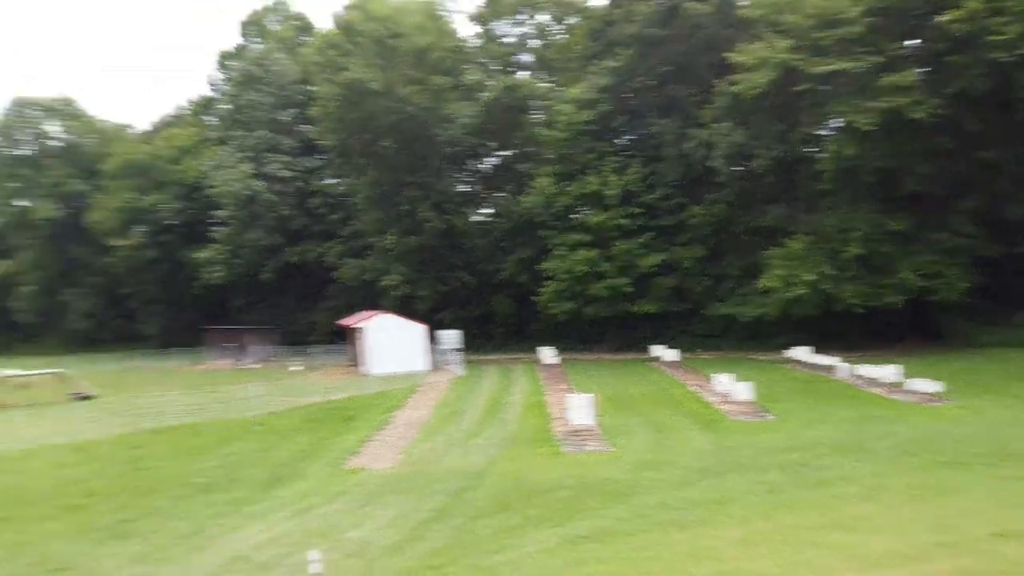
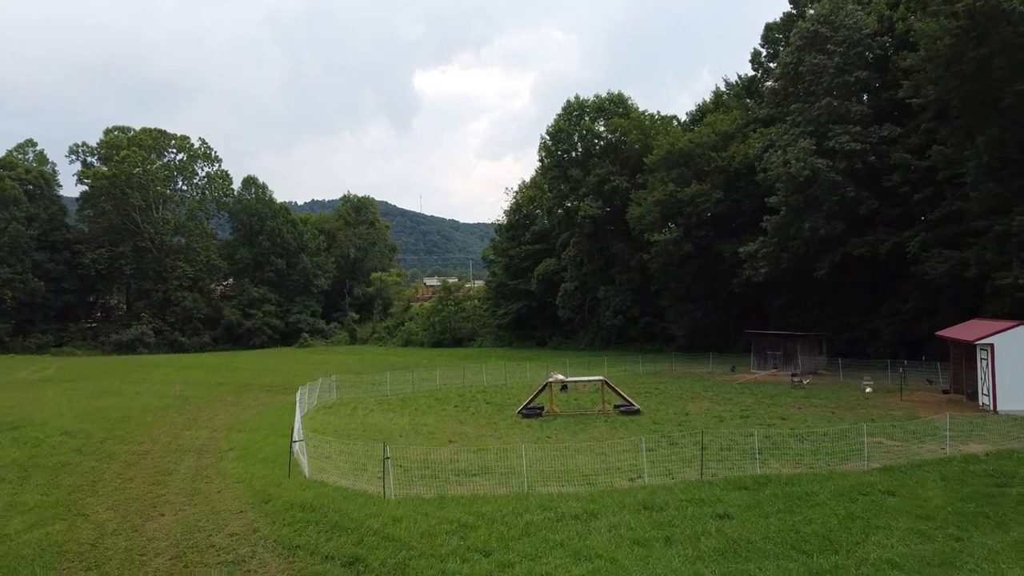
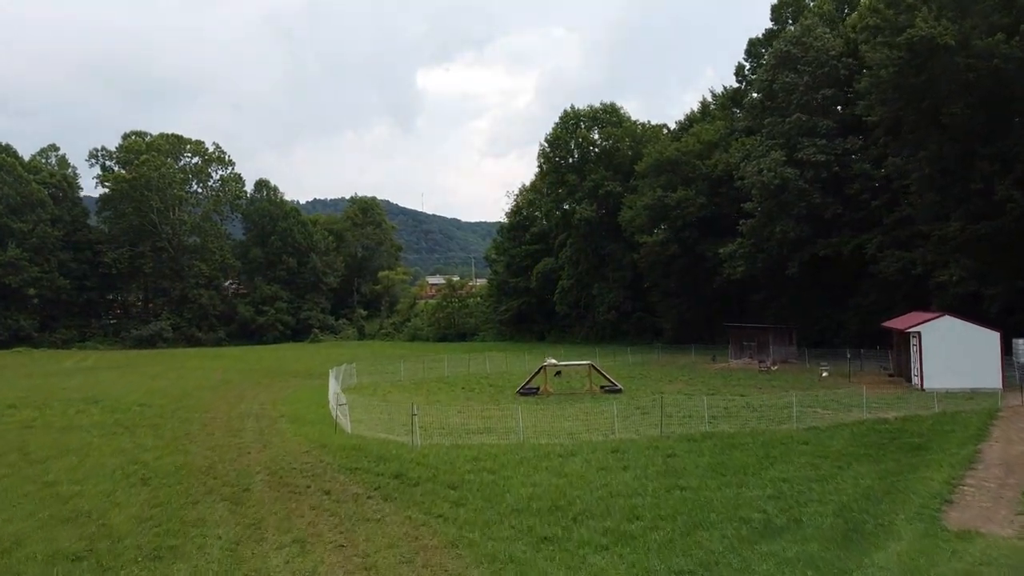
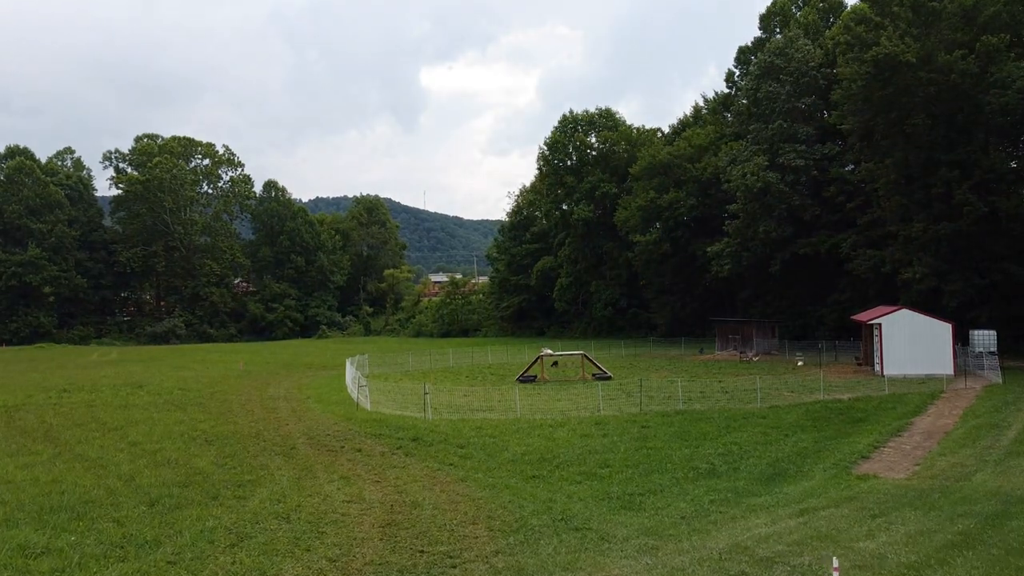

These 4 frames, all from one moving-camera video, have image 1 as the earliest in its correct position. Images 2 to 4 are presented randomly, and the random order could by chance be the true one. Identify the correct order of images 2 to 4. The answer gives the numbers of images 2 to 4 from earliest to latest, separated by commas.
4, 3, 2
